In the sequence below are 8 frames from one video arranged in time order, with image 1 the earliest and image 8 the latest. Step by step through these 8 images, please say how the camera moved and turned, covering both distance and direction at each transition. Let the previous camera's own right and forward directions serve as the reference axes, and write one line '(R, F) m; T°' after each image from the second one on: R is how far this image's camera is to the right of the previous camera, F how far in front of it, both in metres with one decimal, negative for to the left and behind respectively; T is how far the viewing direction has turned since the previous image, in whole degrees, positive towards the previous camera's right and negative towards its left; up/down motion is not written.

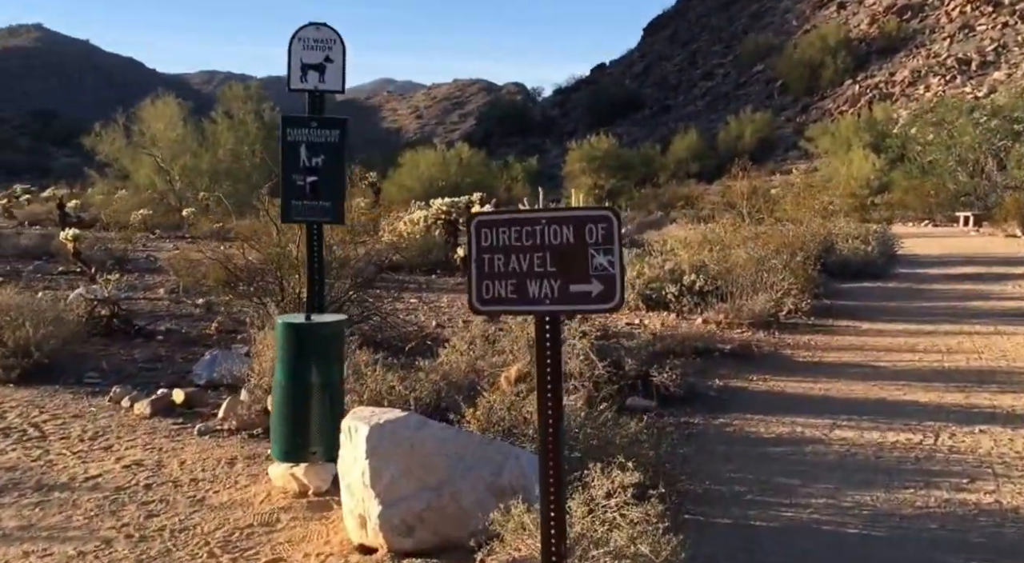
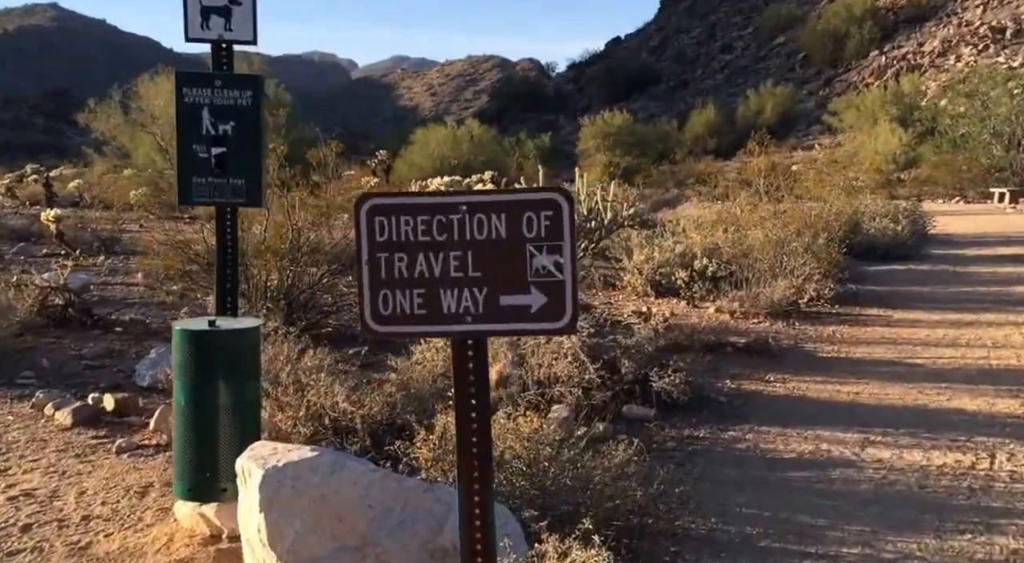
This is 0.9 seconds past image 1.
(+0.2, +1.0) m; -1°
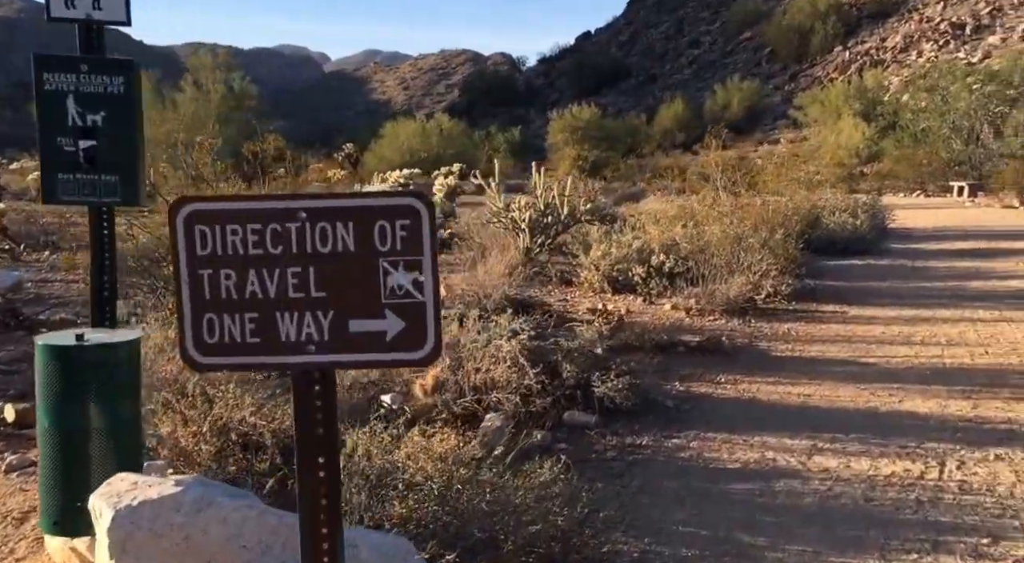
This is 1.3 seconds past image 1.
(+0.2, +0.3) m; +2°
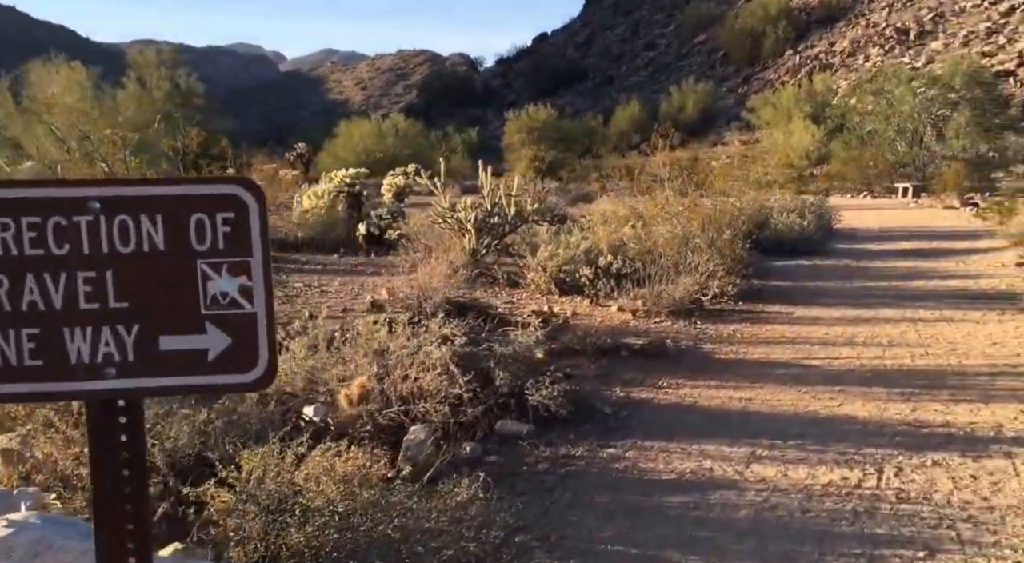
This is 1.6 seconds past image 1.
(+0.1, +0.2) m; +2°
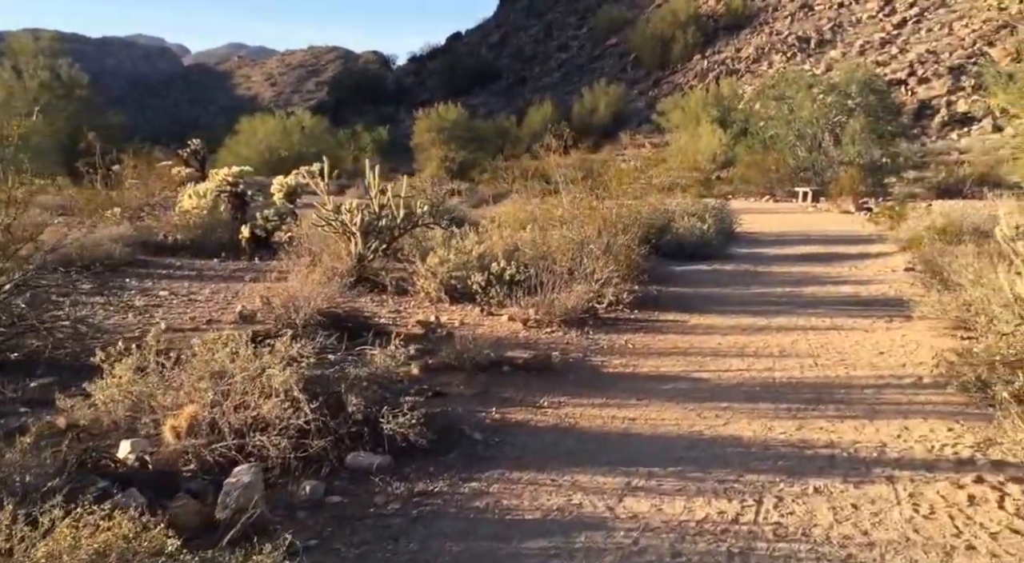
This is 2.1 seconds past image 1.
(+0.3, +0.4) m; +5°
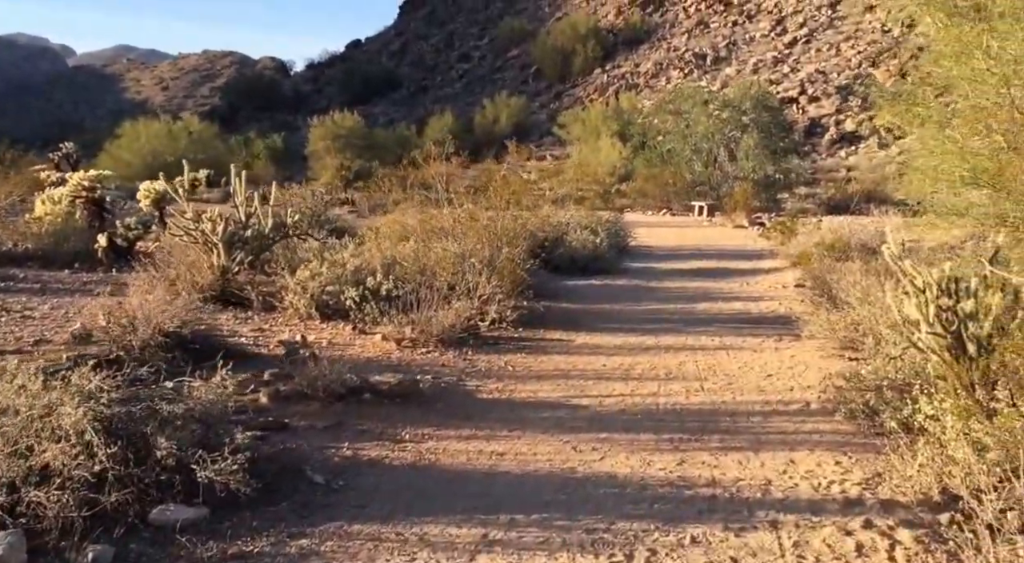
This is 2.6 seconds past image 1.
(+0.2, +0.6) m; +5°
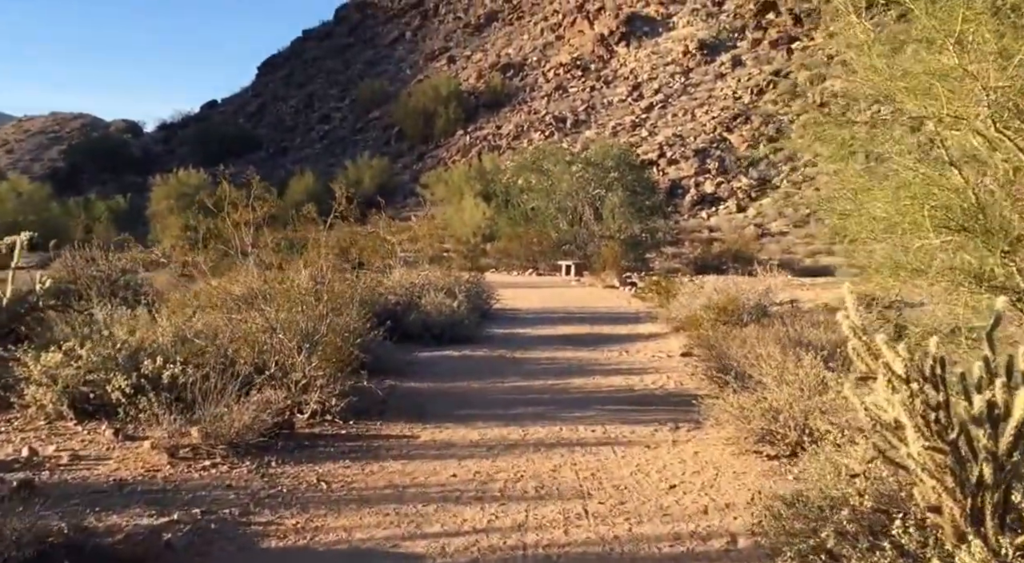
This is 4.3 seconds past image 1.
(+0.3, +2.3) m; +7°
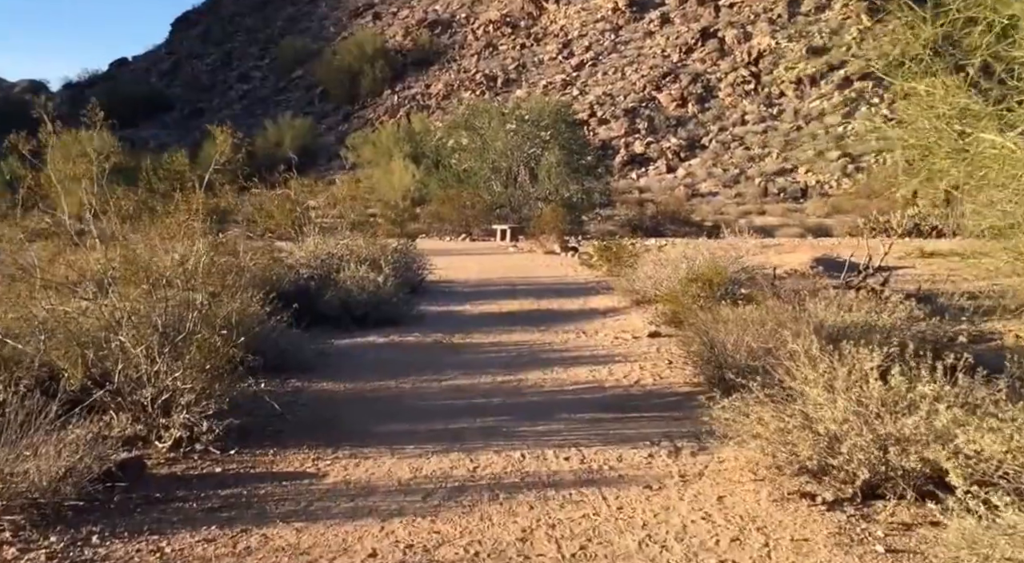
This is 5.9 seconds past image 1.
(-0.1, +2.3) m; +4°
